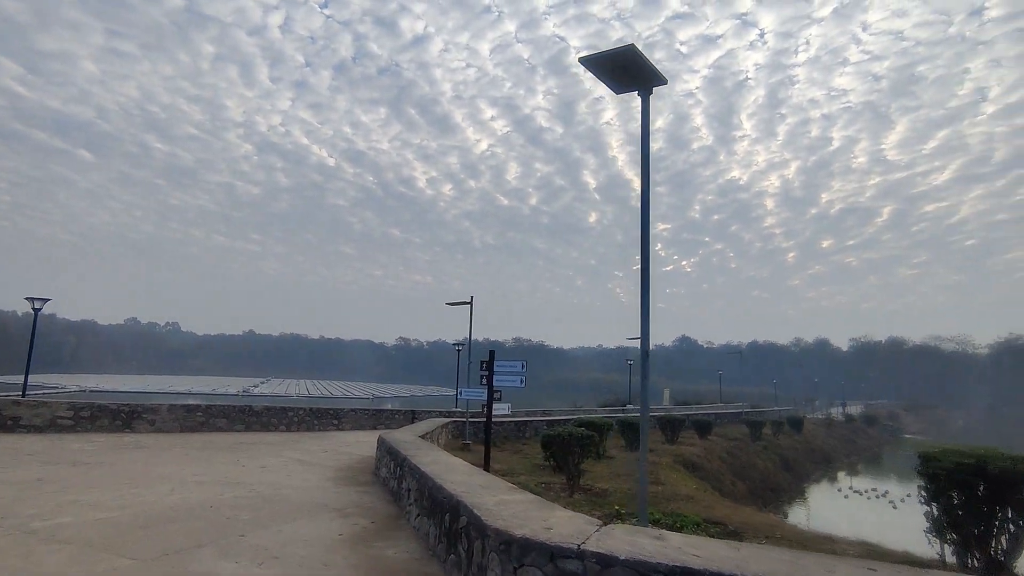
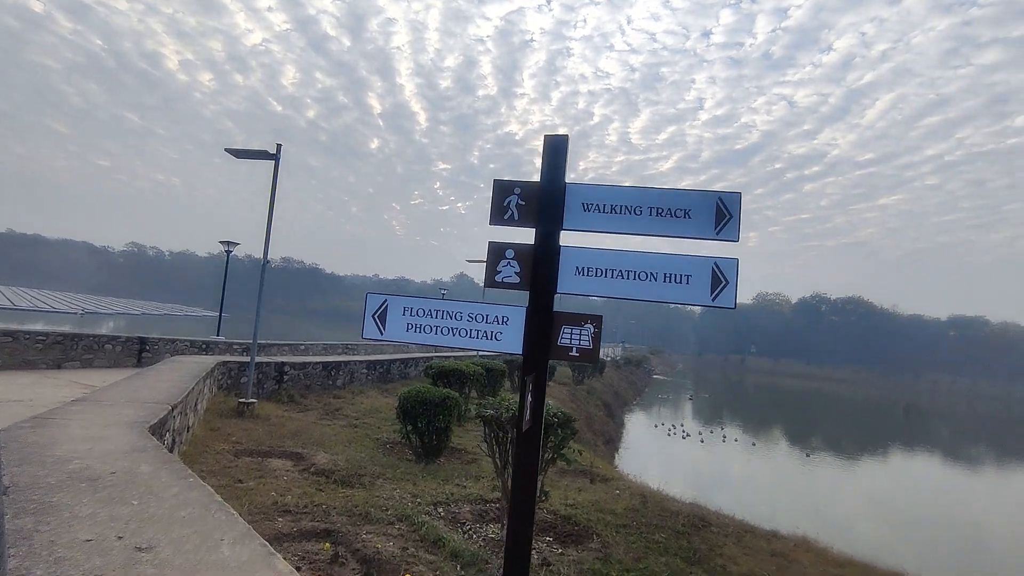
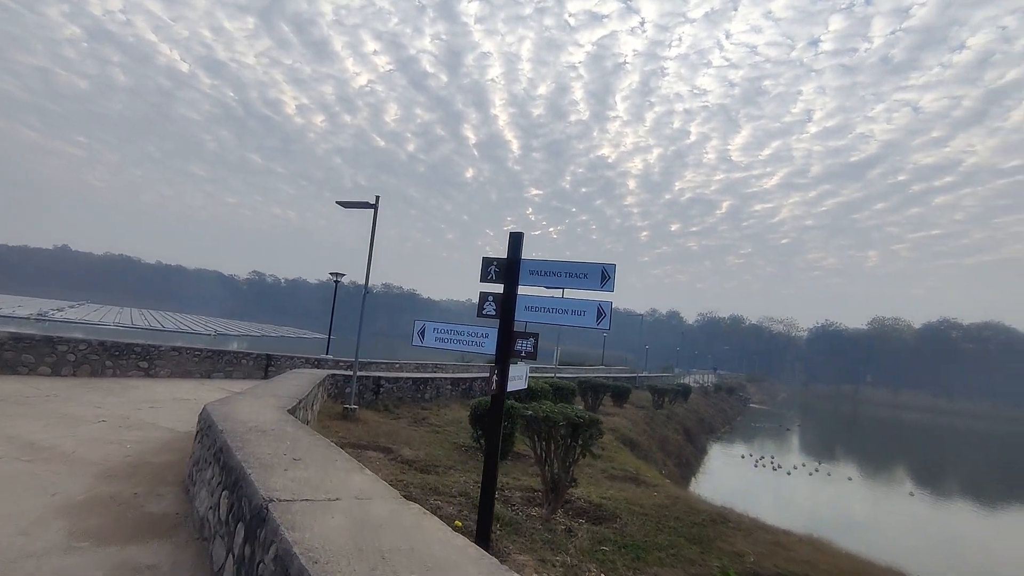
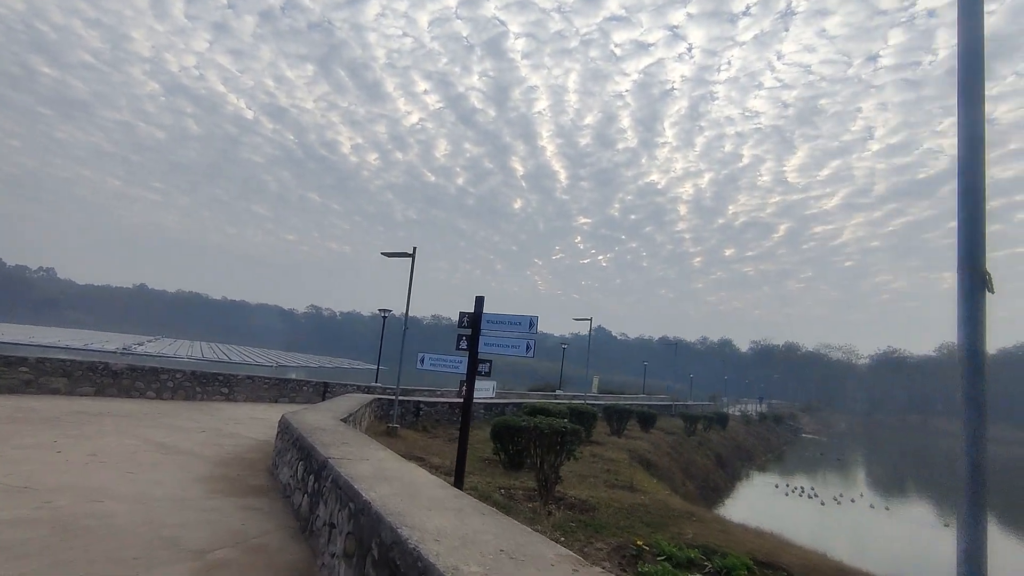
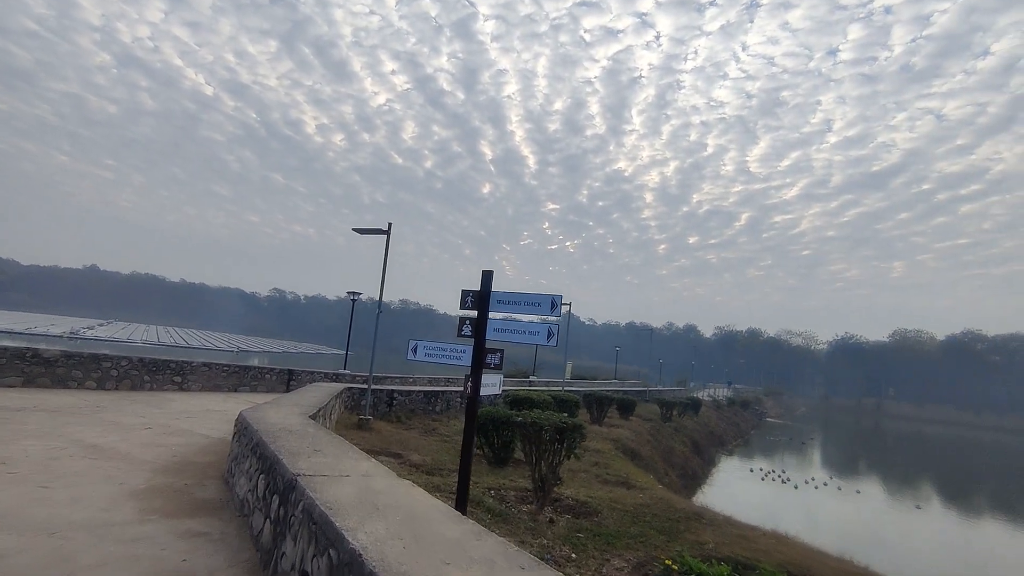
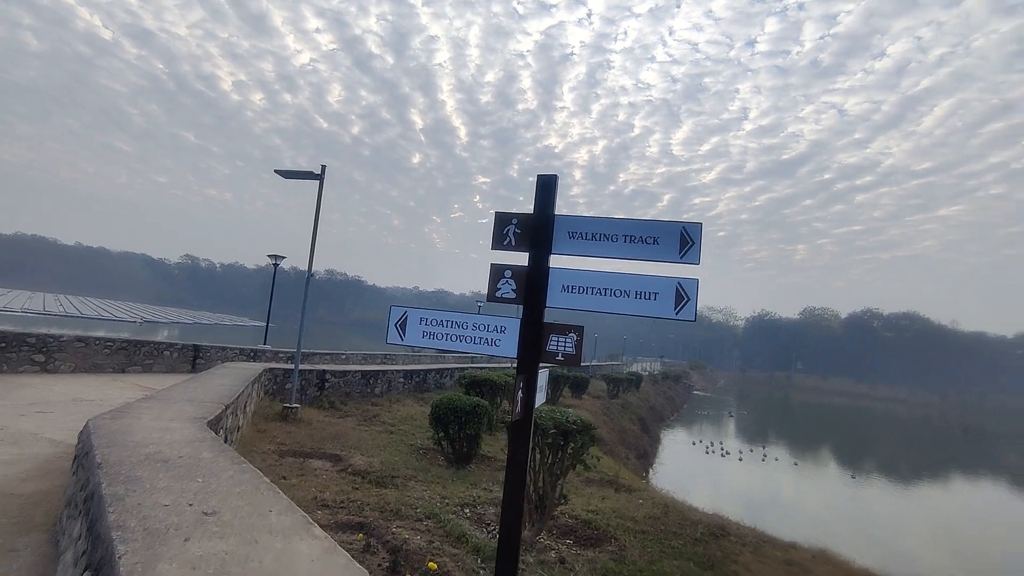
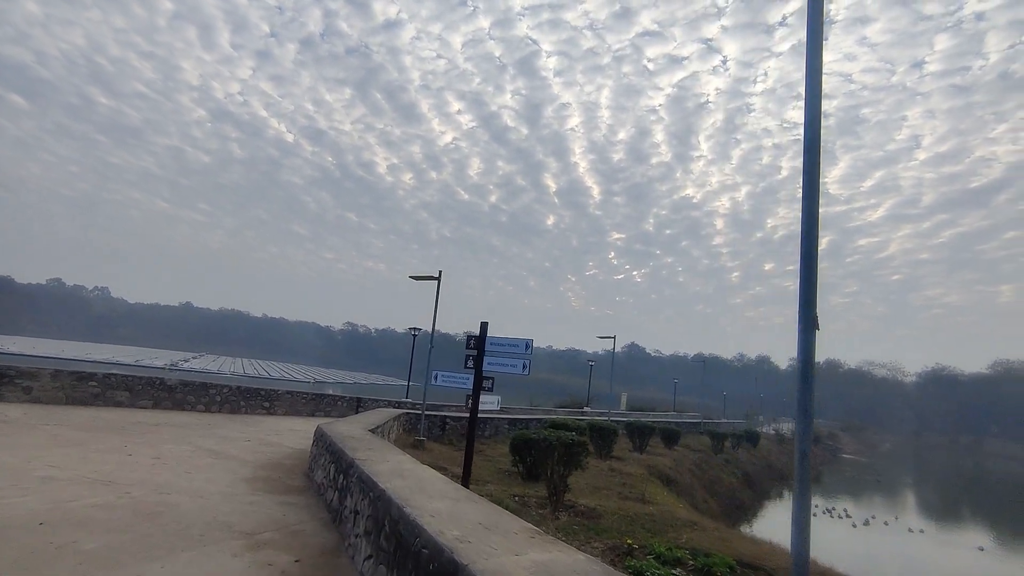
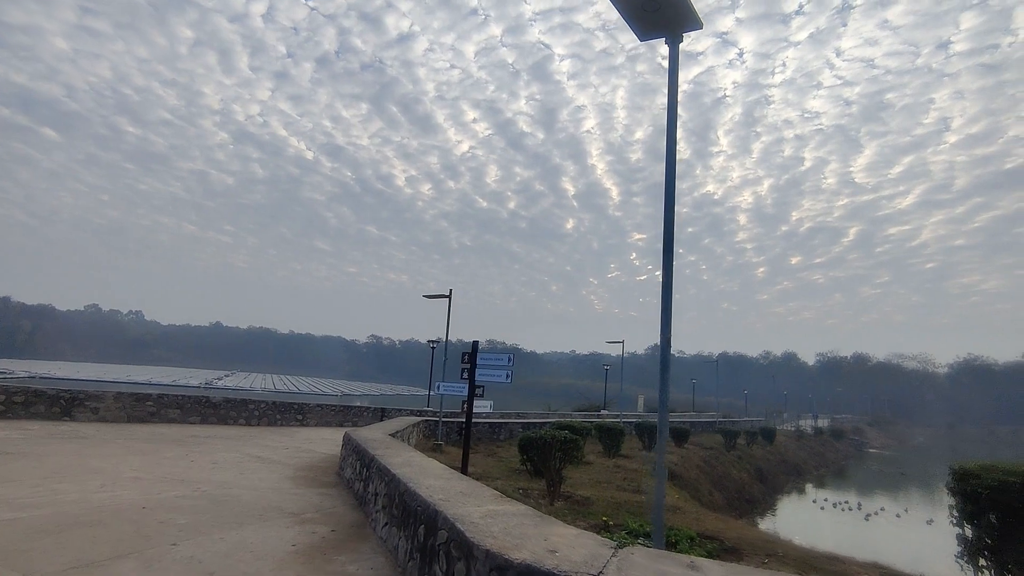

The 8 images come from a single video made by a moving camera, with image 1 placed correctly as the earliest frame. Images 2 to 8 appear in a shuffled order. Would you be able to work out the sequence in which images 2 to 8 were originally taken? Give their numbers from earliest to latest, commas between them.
8, 7, 4, 5, 3, 6, 2
